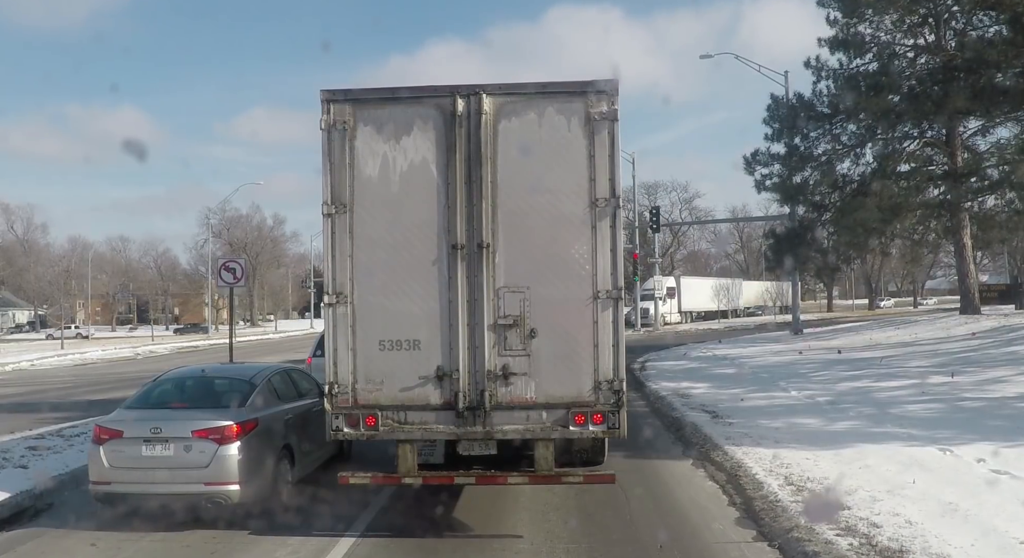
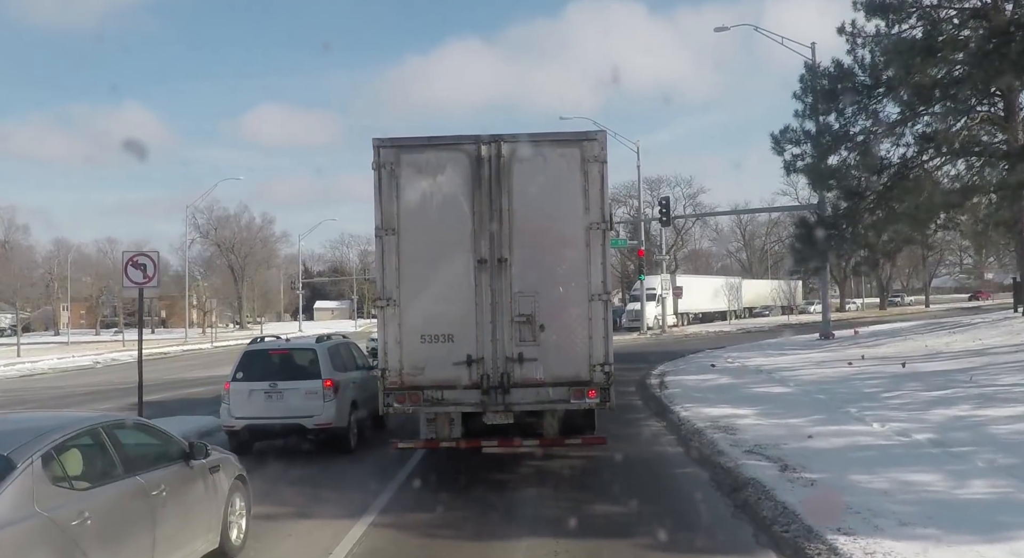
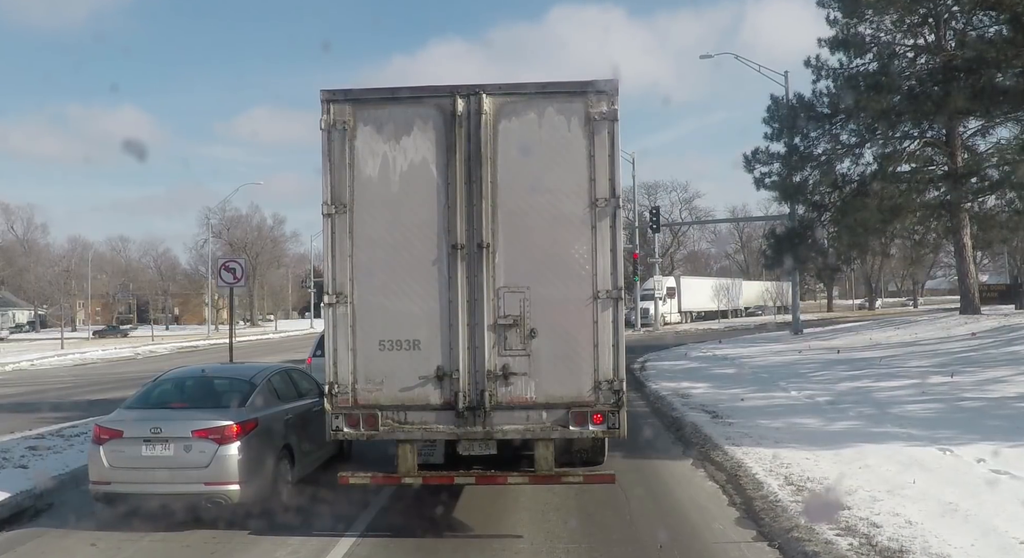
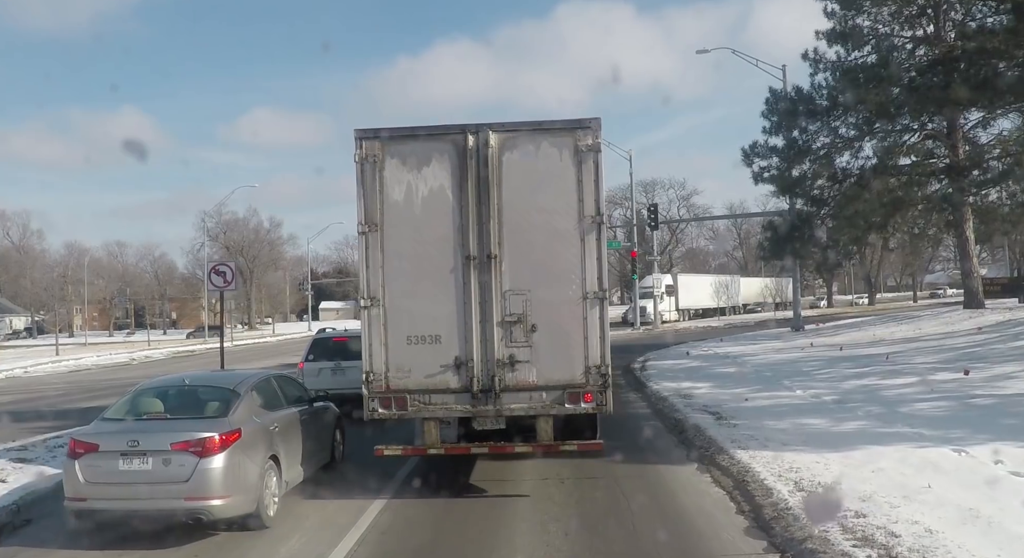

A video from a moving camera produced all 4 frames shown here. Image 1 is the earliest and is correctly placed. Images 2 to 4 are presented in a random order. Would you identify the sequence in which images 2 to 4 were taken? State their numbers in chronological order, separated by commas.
3, 4, 2
